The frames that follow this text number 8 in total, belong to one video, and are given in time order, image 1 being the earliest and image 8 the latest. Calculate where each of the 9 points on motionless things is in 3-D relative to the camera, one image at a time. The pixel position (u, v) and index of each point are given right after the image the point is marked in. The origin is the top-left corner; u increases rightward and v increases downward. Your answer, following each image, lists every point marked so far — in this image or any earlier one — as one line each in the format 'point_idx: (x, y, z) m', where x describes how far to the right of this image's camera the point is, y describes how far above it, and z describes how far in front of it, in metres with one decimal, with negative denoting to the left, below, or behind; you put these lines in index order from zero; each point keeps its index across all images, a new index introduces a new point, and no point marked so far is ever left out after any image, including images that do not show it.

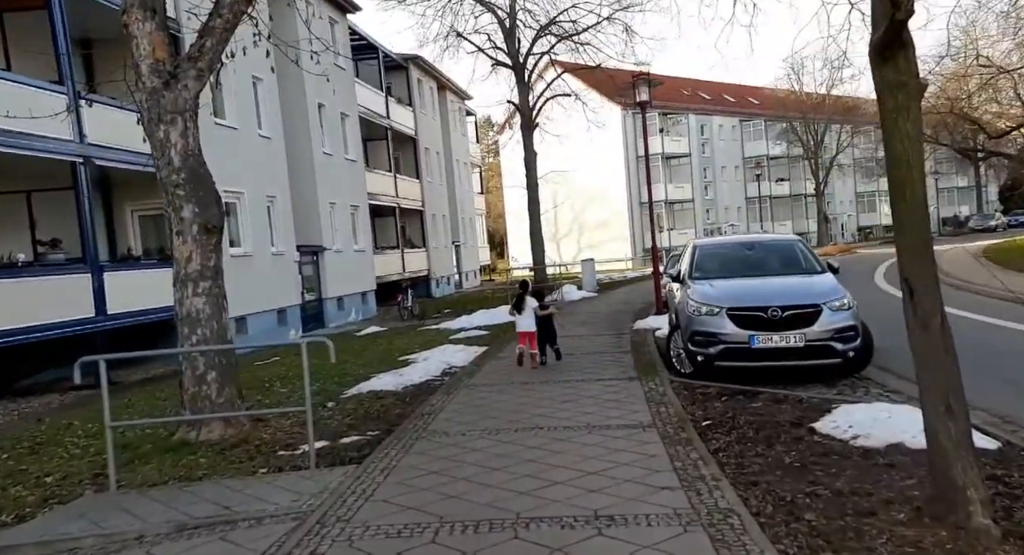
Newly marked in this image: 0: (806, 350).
0: (+3.0, -0.7, +9.3) m
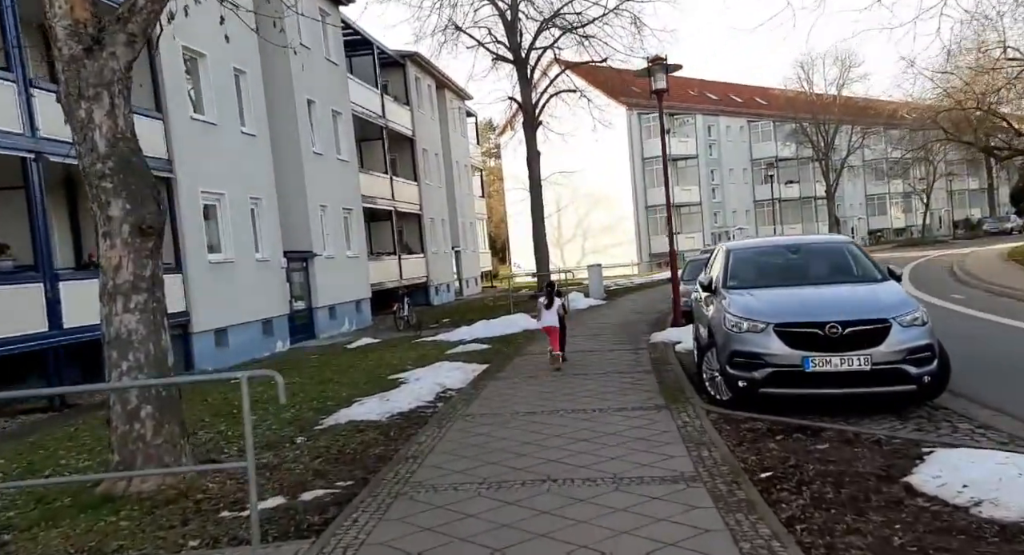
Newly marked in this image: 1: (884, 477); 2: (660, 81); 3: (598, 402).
0: (+3.0, -0.8, +7.7) m
1: (+2.3, -1.2, +5.6) m
2: (+2.5, +3.3, +15.1) m
3: (+0.9, -1.2, +8.9) m
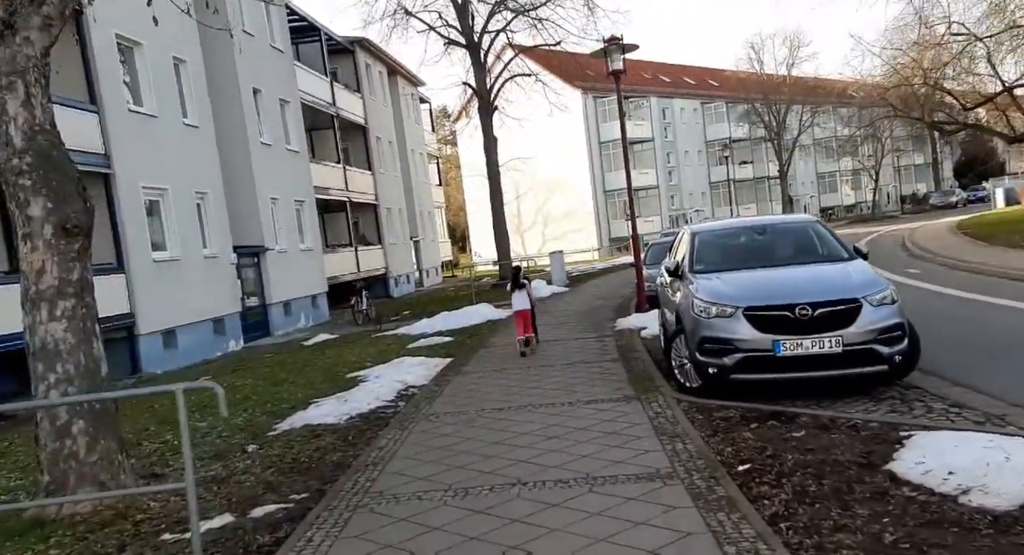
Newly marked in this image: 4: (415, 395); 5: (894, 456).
0: (+2.7, -0.7, +7.5) m
1: (+2.1, -1.1, +5.4) m
2: (+1.7, +3.5, +14.8) m
3: (+0.5, -1.1, +8.6) m
4: (-1.0, -1.2, +9.7) m
5: (+2.3, -1.1, +5.4) m
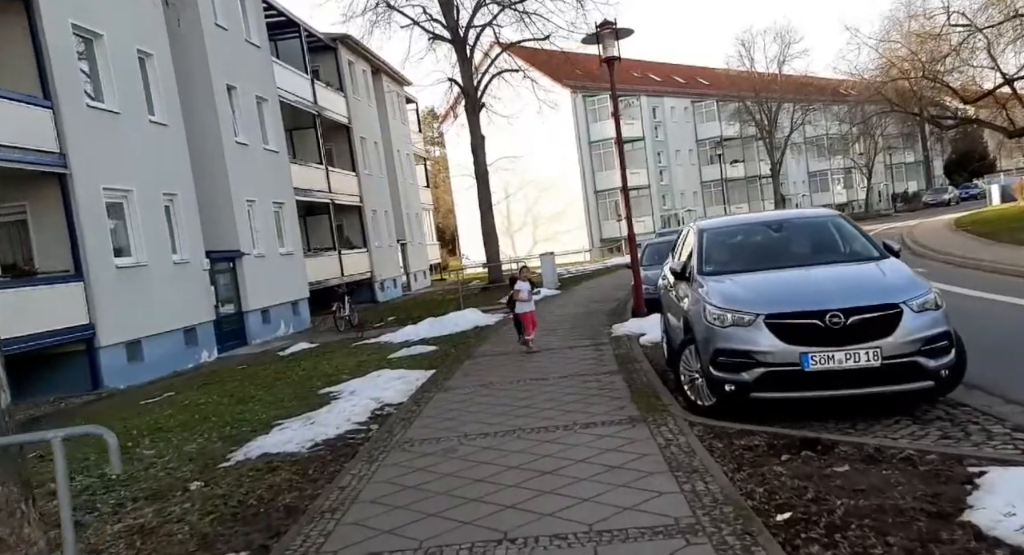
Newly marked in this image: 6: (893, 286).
0: (+2.6, -0.7, +6.4) m
1: (+2.0, -1.1, +4.3) m
2: (+1.5, +3.5, +13.7) m
3: (+0.4, -1.2, +7.6) m
4: (-1.1, -1.3, +8.6) m
5: (+2.2, -1.1, +4.4) m
6: (+2.8, -0.1, +6.8) m
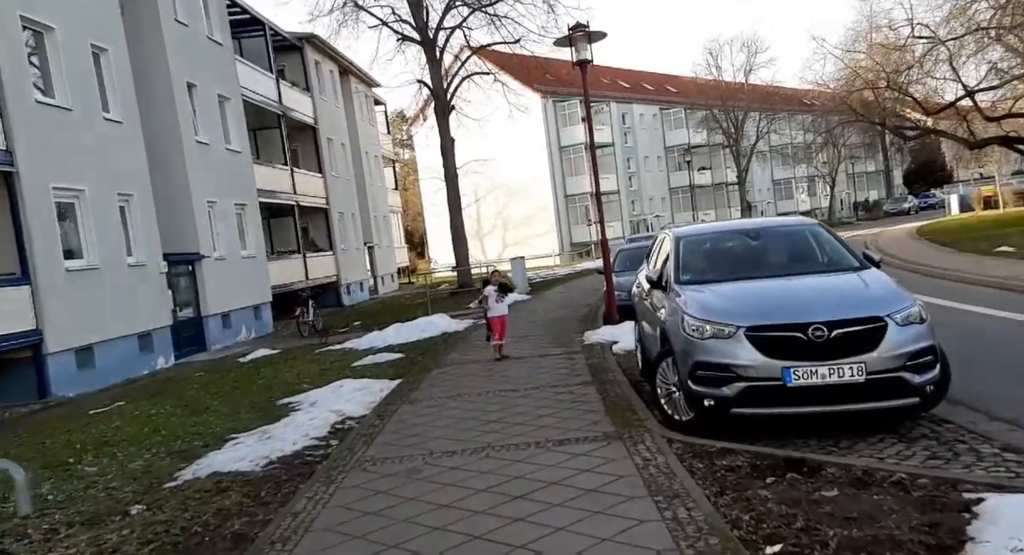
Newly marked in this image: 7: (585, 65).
0: (+2.4, -0.7, +6.1) m
1: (+1.9, -1.2, +4.0) m
2: (+1.0, +3.4, +13.4) m
3: (+0.1, -1.2, +7.2) m
4: (-1.4, -1.4, +8.2) m
5: (+2.0, -1.2, +4.1) m
6: (+2.6, -0.1, +6.5) m
7: (+1.1, +3.2, +13.5) m
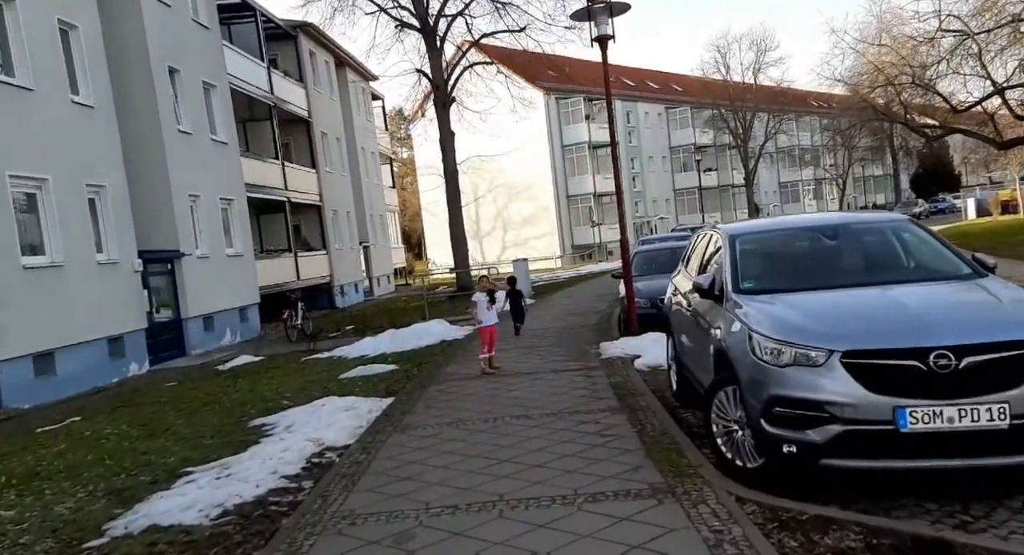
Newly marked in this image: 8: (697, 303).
0: (+2.5, -0.8, +4.6) m
1: (+2.0, -1.2, +2.5) m
2: (+1.2, +3.3, +11.9) m
3: (+0.3, -1.3, +5.7) m
4: (-1.3, -1.4, +6.6) m
5: (+2.2, -1.2, +2.6) m
6: (+2.7, -0.2, +5.0) m
7: (+1.2, +3.1, +12.0) m
8: (+1.4, -0.2, +7.2) m
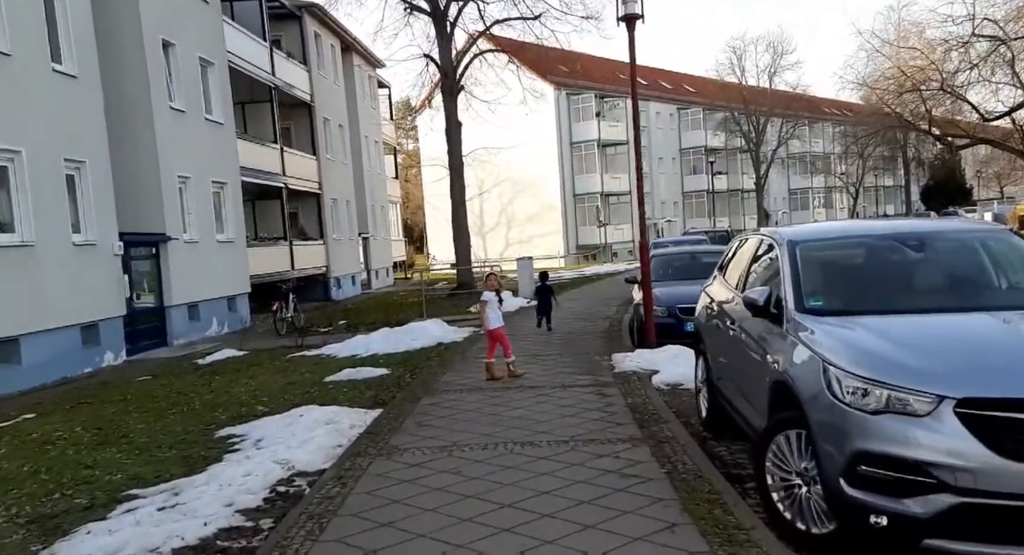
0: (+2.6, -0.9, +3.5) m
1: (+2.0, -1.3, +1.4) m
2: (+1.4, +3.2, +10.8) m
3: (+0.3, -1.3, +4.6) m
4: (-1.3, -1.4, +5.5) m
5: (+2.2, -1.3, +1.5) m
6: (+2.8, -0.3, +3.8) m
7: (+1.4, +3.0, +10.8) m
8: (+1.5, -0.3, +6.1) m
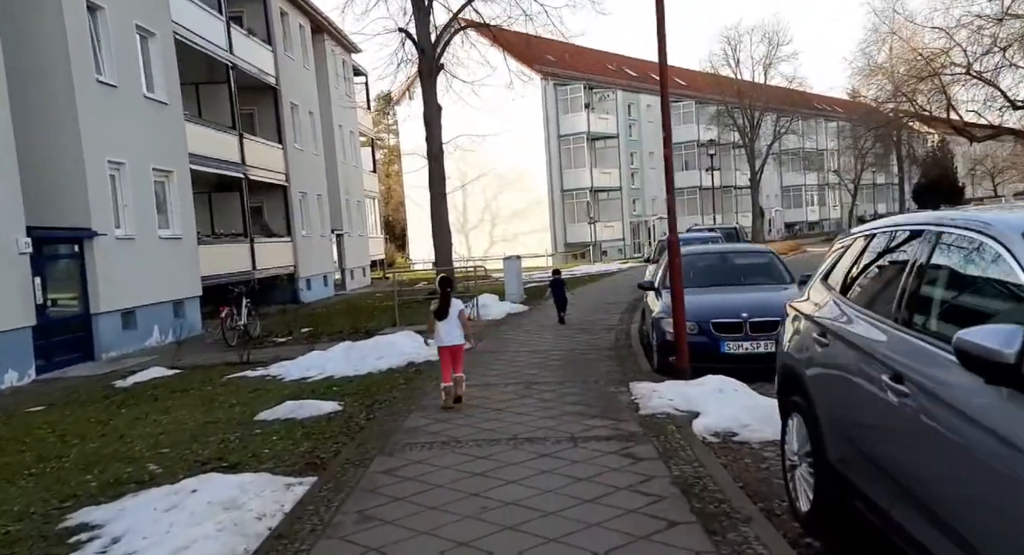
0: (+2.6, -1.0, +0.9) m
1: (+2.1, -1.4, -1.2) m
2: (+1.3, +3.2, +8.2) m
3: (+0.3, -1.4, +1.9) m
4: (-1.3, -1.4, +2.9) m
5: (+2.2, -1.4, -1.1) m
6: (+2.8, -0.4, +1.3) m
7: (+1.3, +3.0, +8.2) m
8: (+1.5, -0.4, +3.5) m
